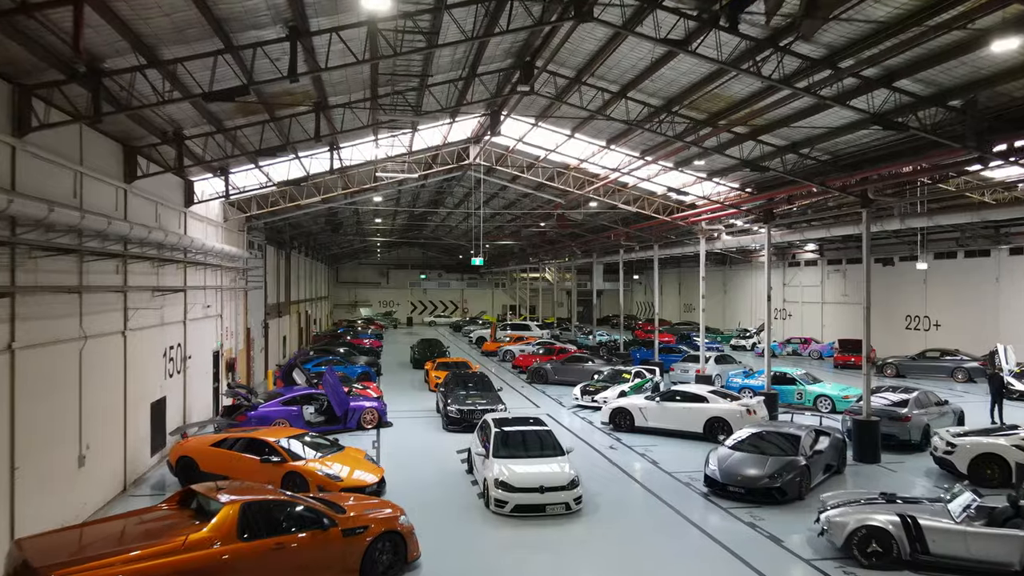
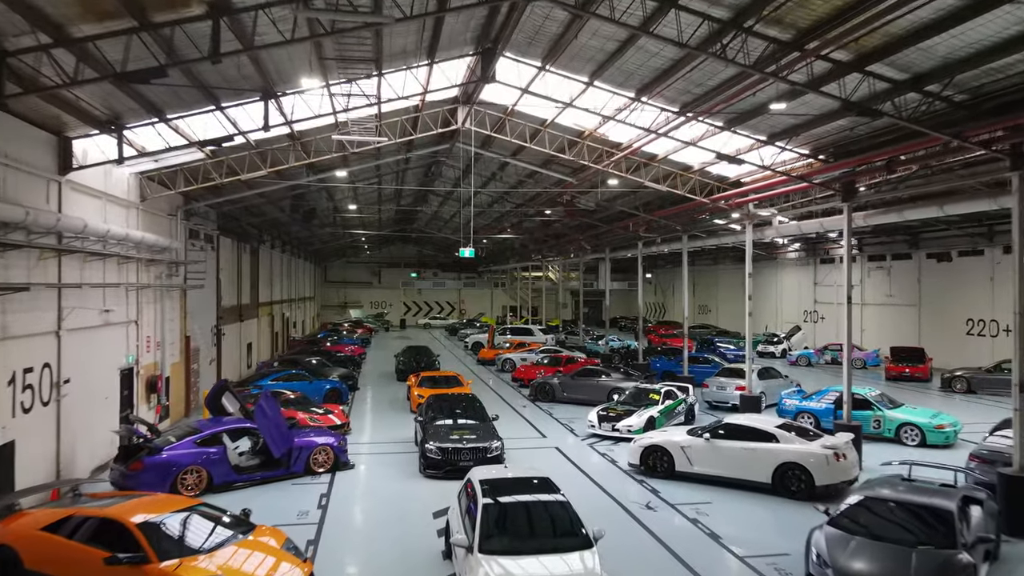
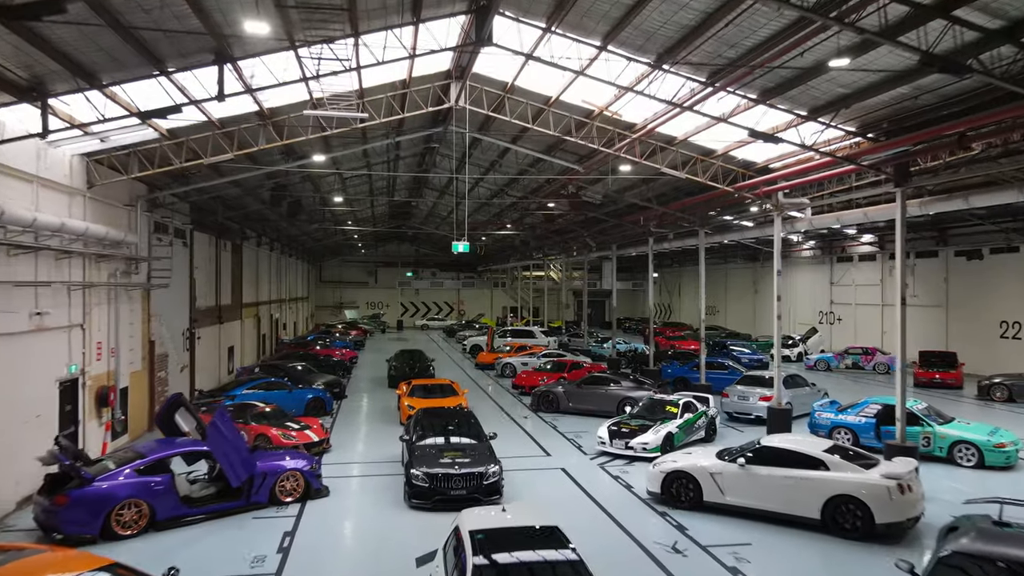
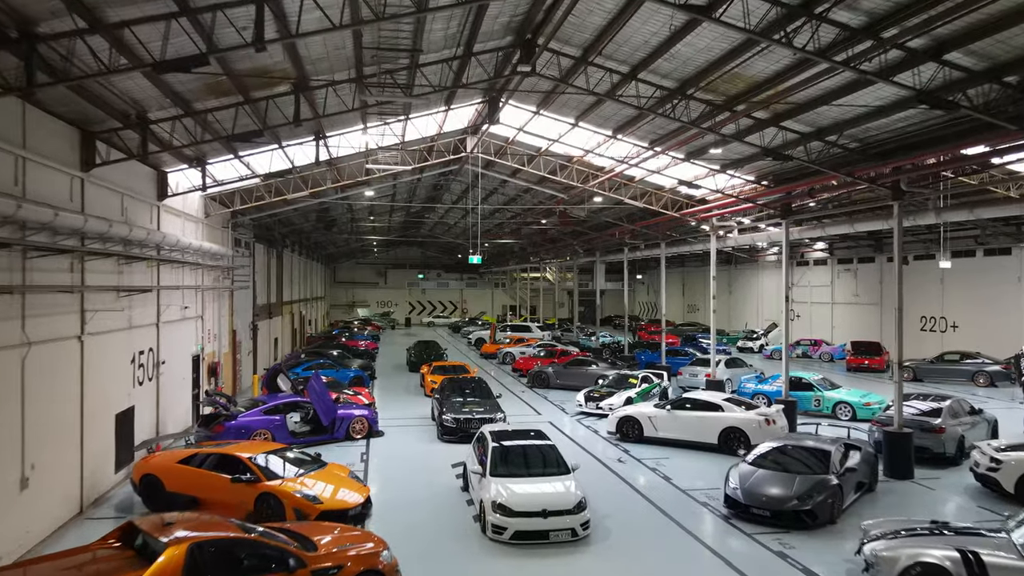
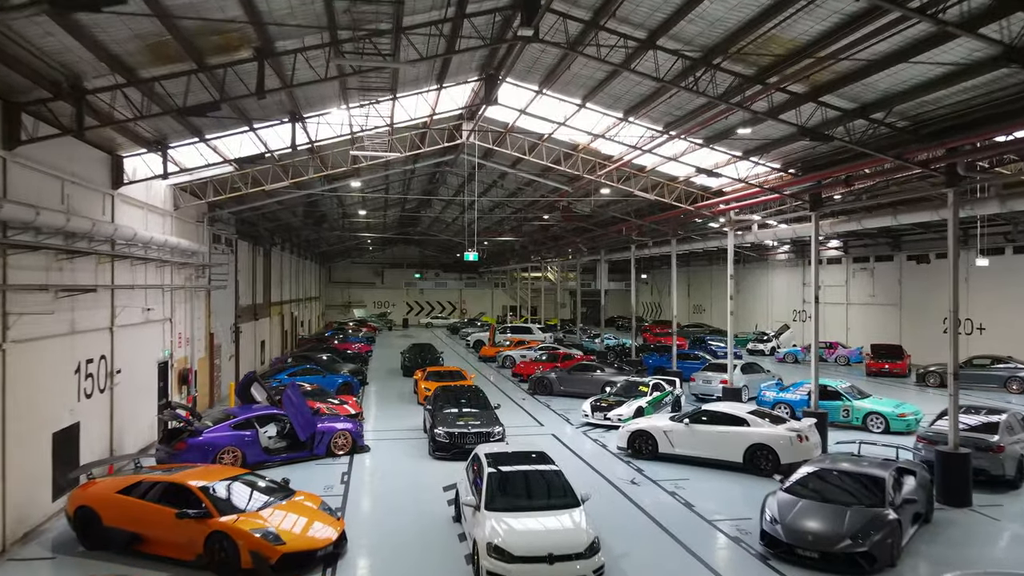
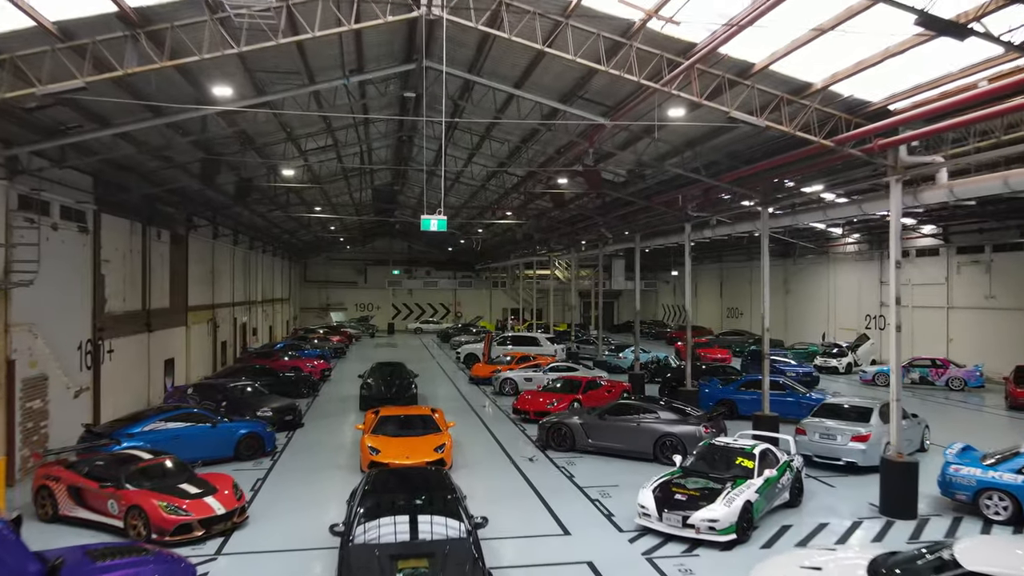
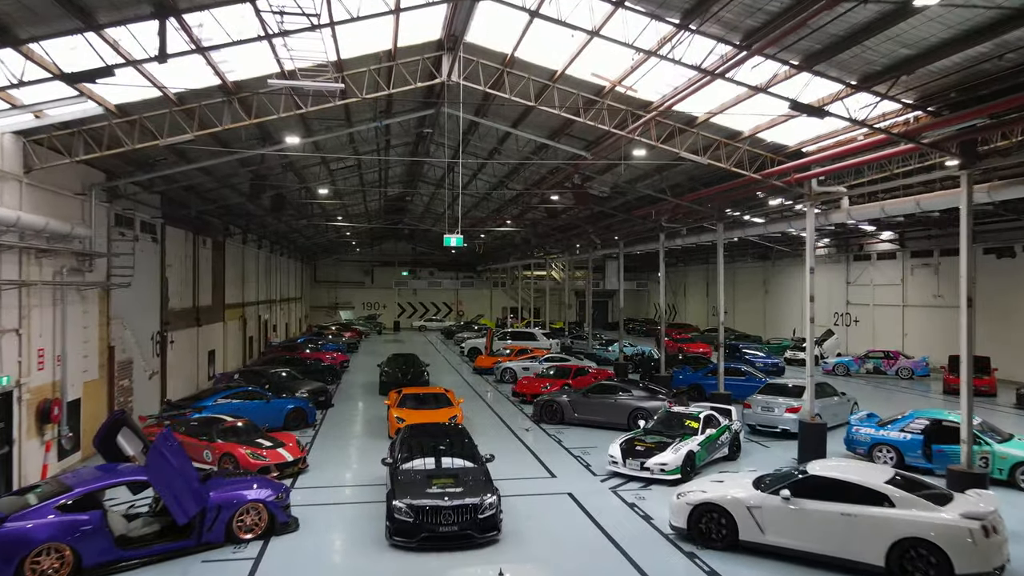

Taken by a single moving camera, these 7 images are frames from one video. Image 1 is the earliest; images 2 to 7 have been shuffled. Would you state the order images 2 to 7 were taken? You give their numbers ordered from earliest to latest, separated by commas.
4, 5, 2, 3, 7, 6
